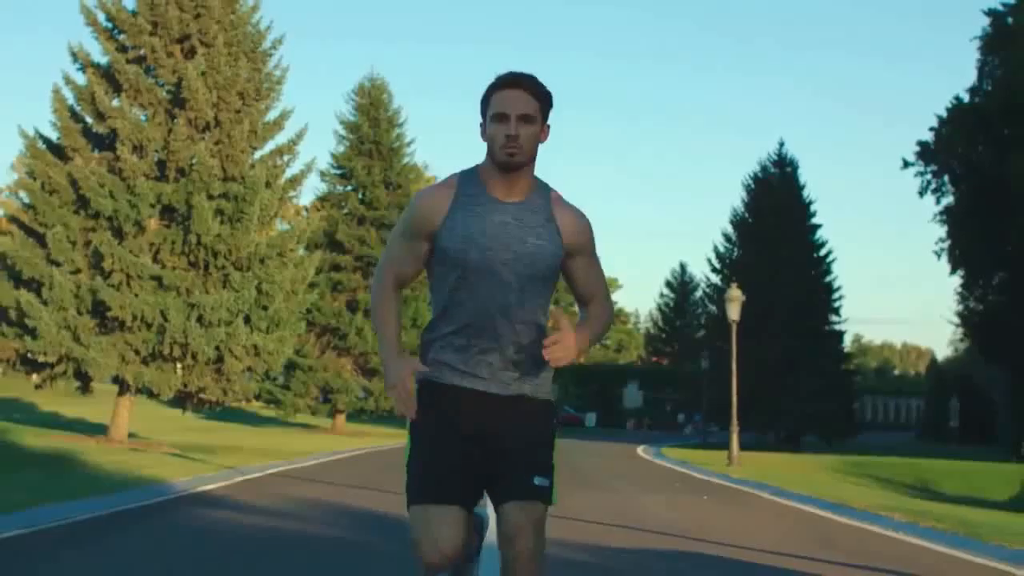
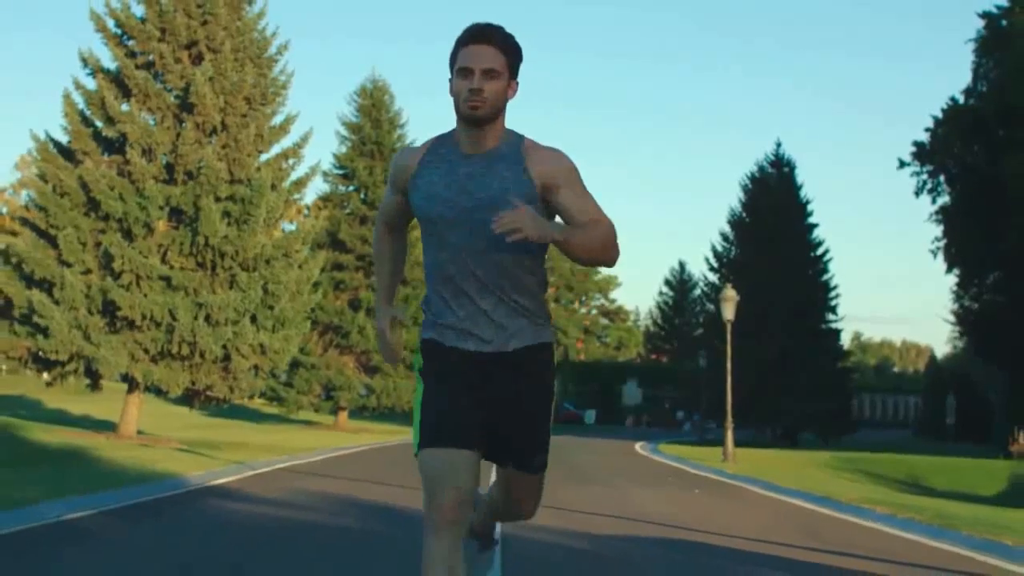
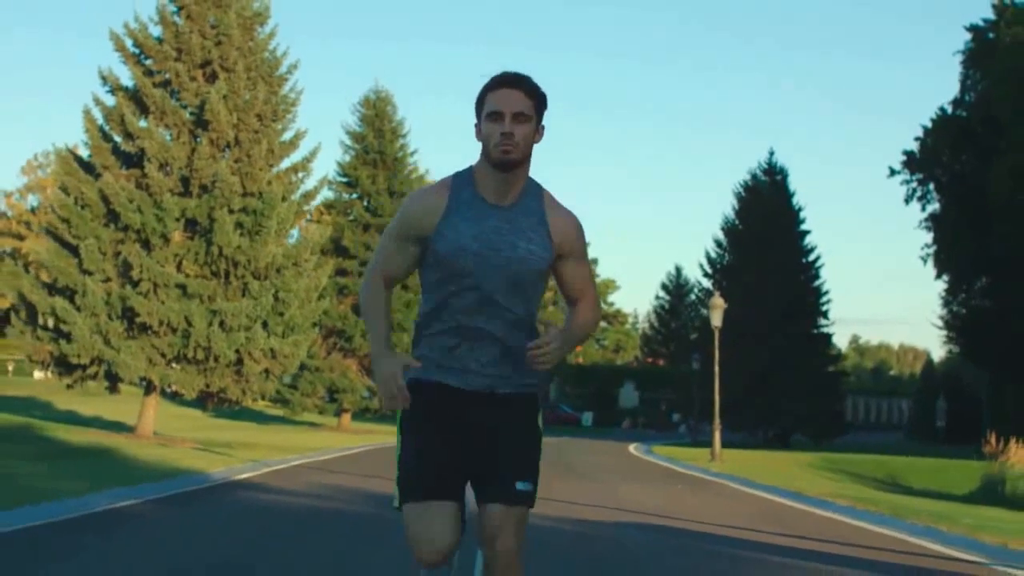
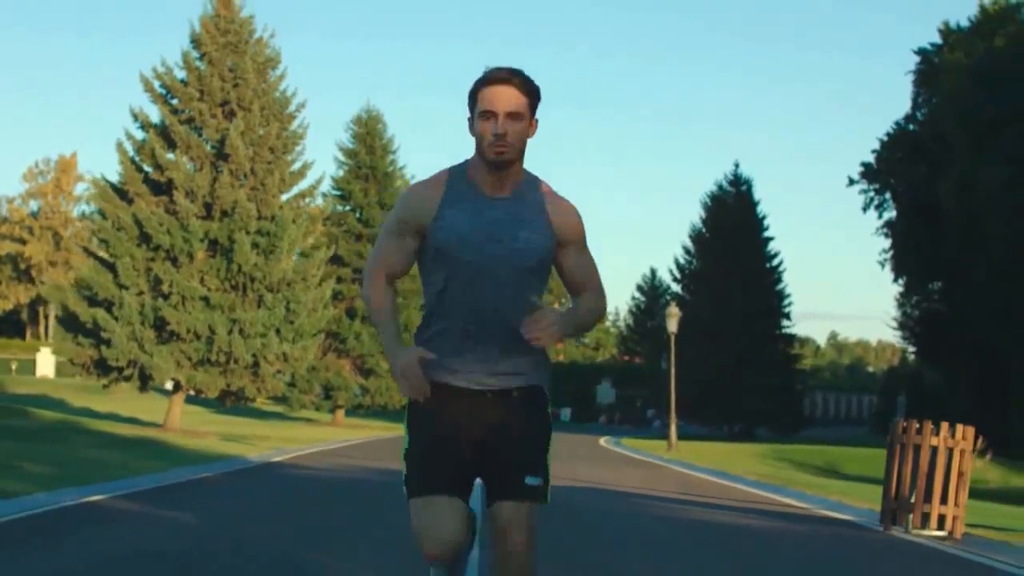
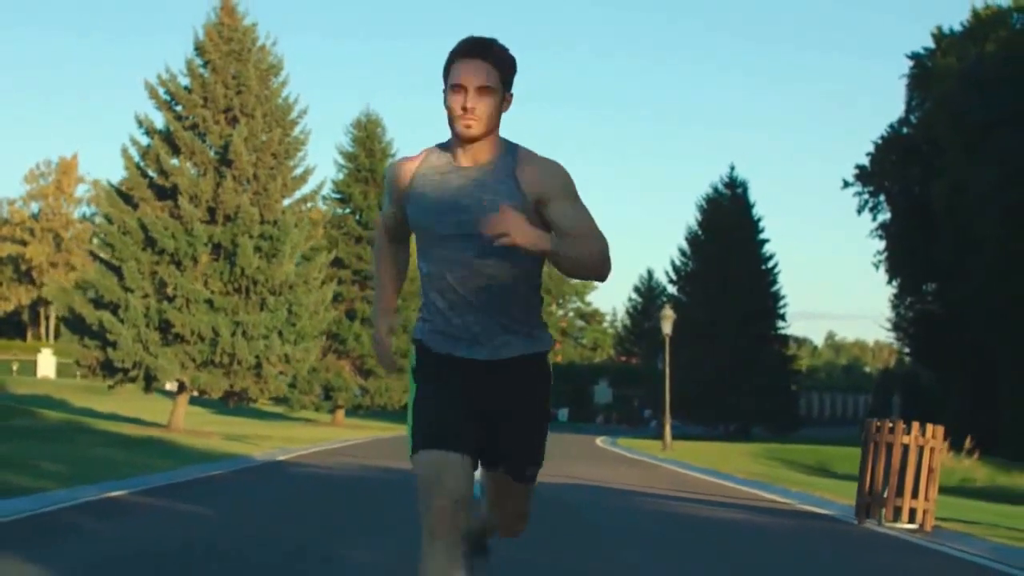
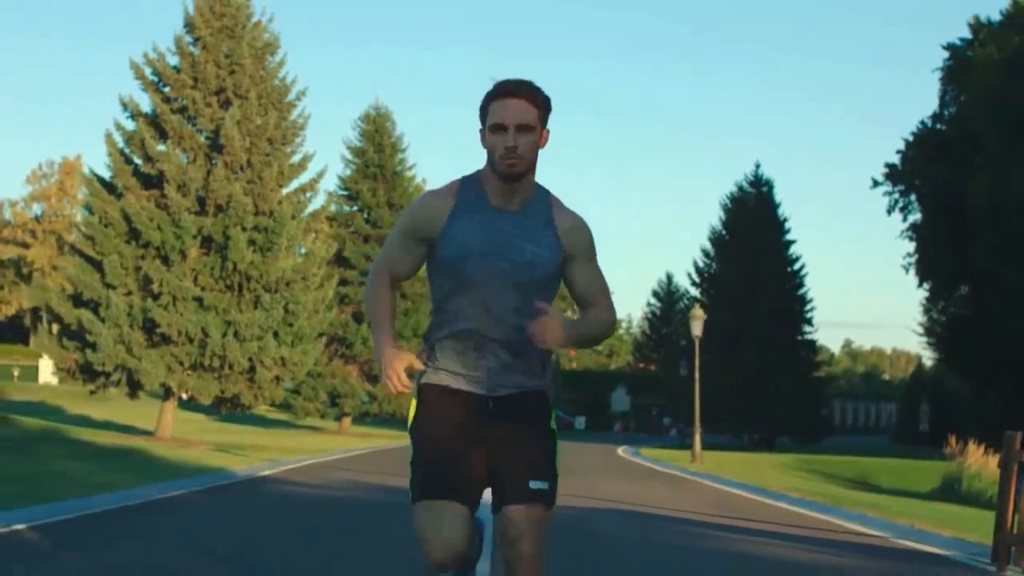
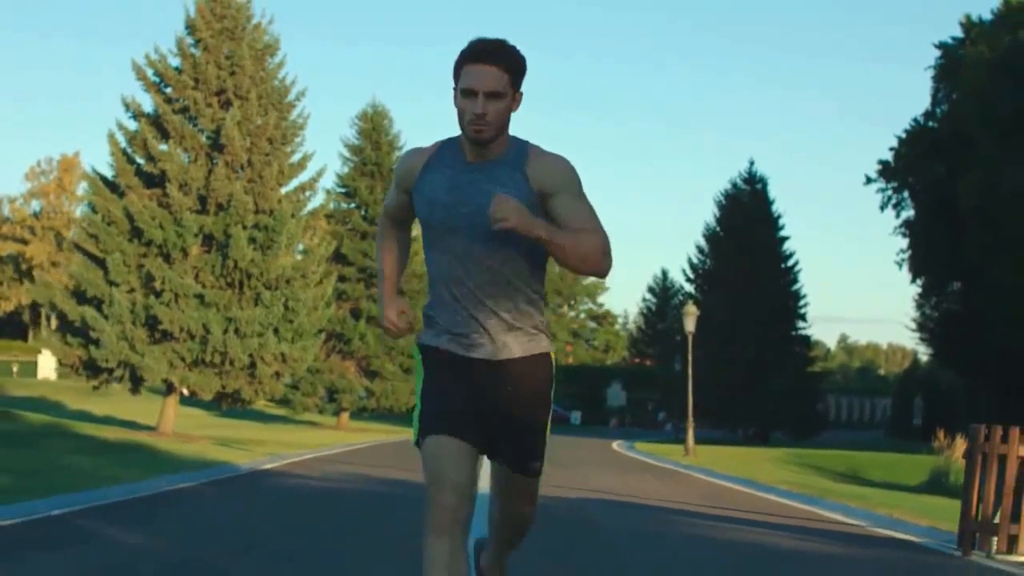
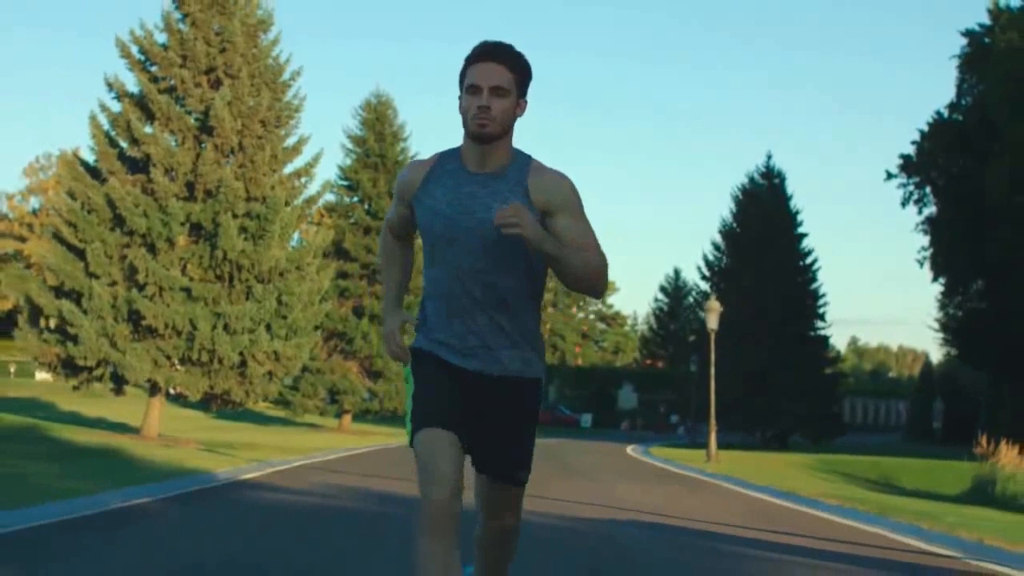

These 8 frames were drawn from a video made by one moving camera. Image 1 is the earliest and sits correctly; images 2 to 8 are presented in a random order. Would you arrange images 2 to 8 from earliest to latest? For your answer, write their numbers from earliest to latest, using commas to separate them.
2, 3, 8, 6, 7, 4, 5
